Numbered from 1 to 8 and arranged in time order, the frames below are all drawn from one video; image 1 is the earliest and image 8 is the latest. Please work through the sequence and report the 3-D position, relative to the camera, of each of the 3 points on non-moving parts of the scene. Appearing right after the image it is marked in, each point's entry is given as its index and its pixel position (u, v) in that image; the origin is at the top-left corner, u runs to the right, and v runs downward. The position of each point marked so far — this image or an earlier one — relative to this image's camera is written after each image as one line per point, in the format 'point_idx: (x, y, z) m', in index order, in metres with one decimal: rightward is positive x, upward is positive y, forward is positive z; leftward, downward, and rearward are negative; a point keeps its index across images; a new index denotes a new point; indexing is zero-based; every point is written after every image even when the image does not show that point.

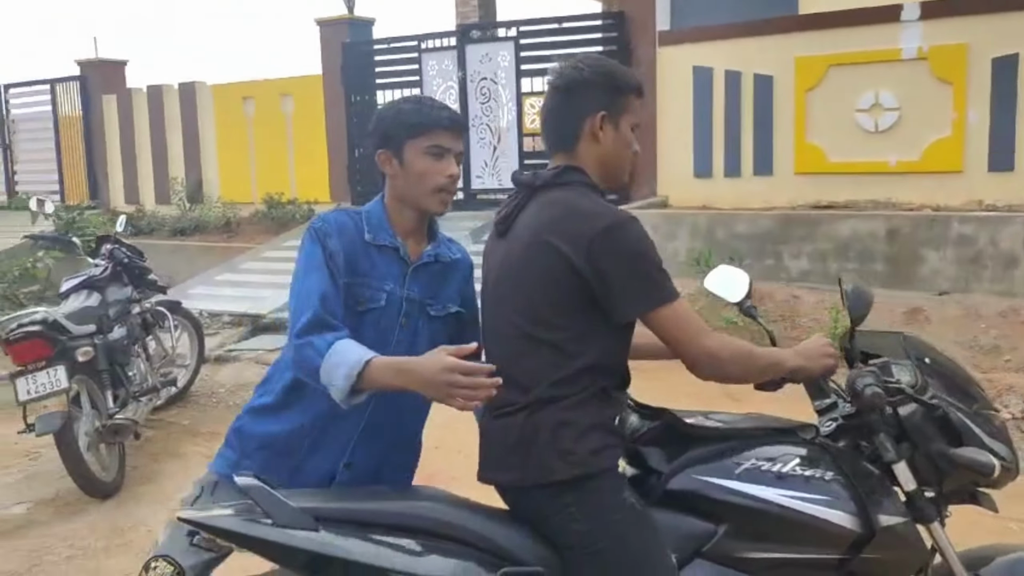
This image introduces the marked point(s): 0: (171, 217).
0: (-3.8, +0.8, +10.5) m
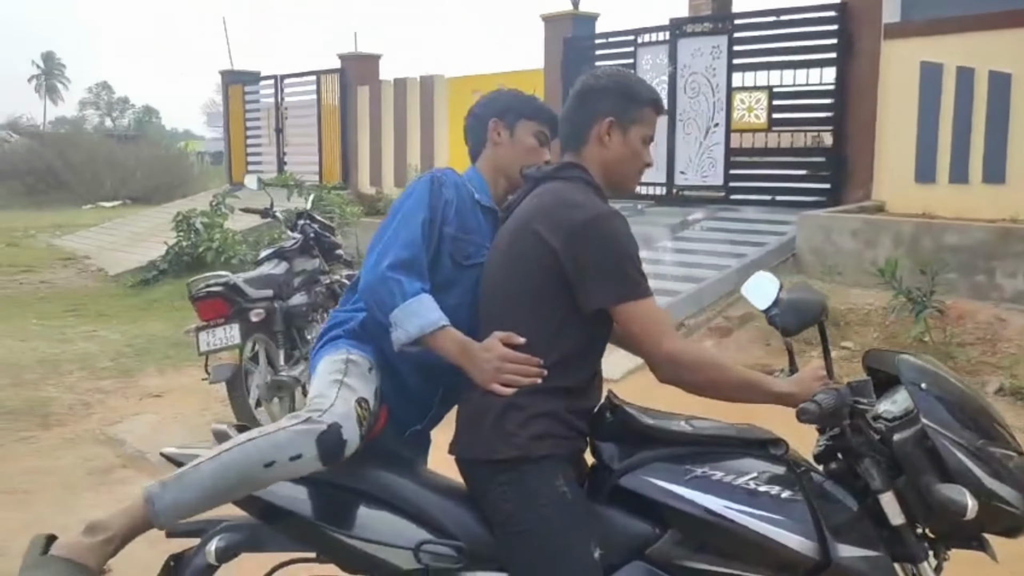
0: (-1.3, +1.1, +11.2) m
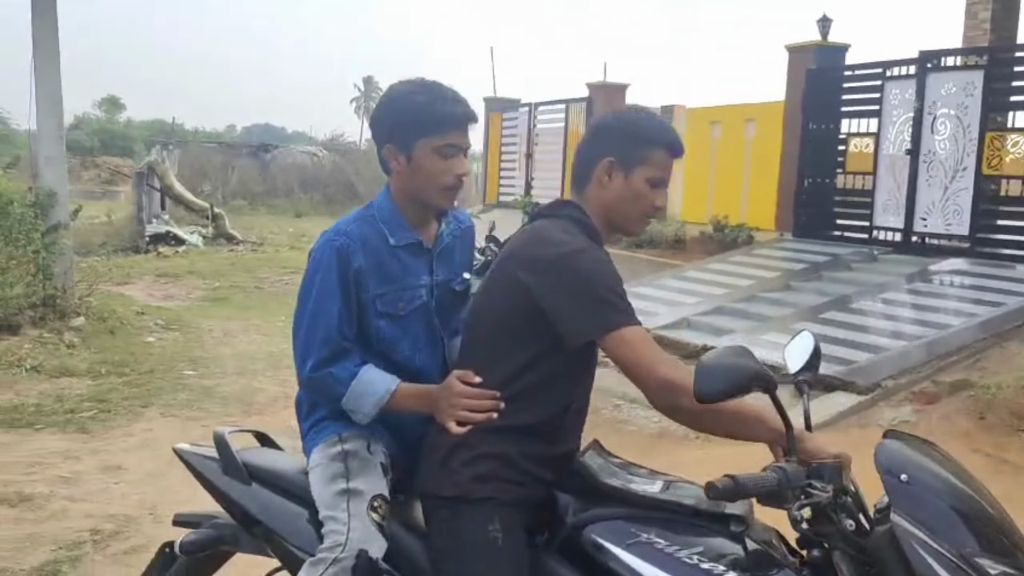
0: (+1.5, +0.7, +11.2) m
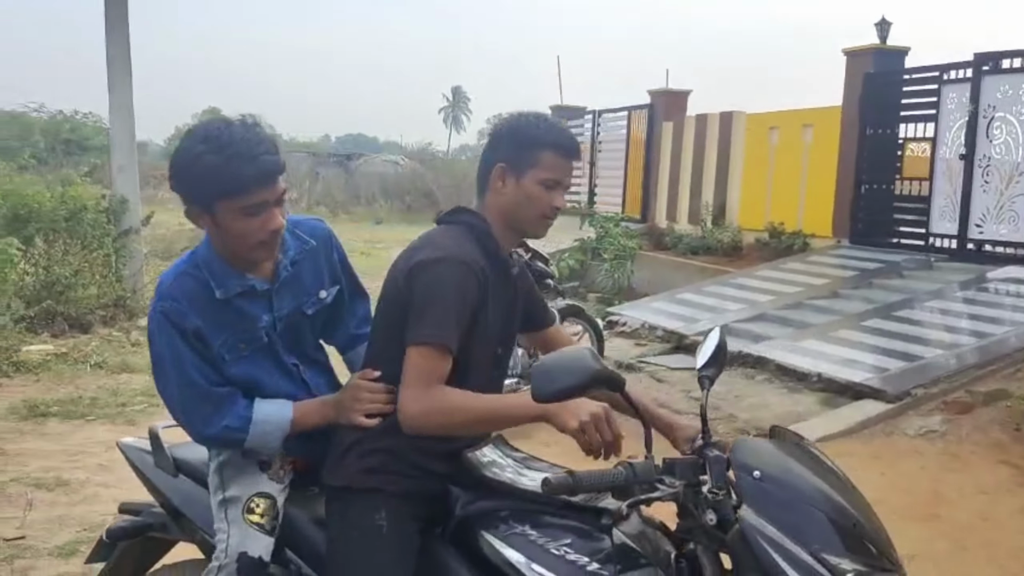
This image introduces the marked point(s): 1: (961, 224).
0: (+2.1, +0.6, +11.1) m
1: (+3.9, +0.5, +8.1) m
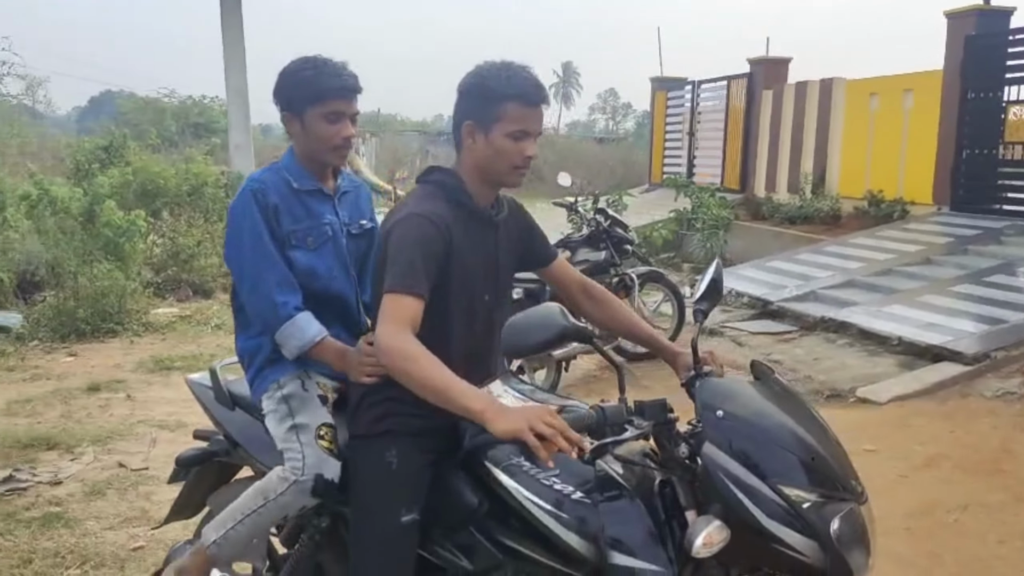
0: (+3.3, +1.0, +11.1) m
1: (+4.7, +0.8, +7.9) m
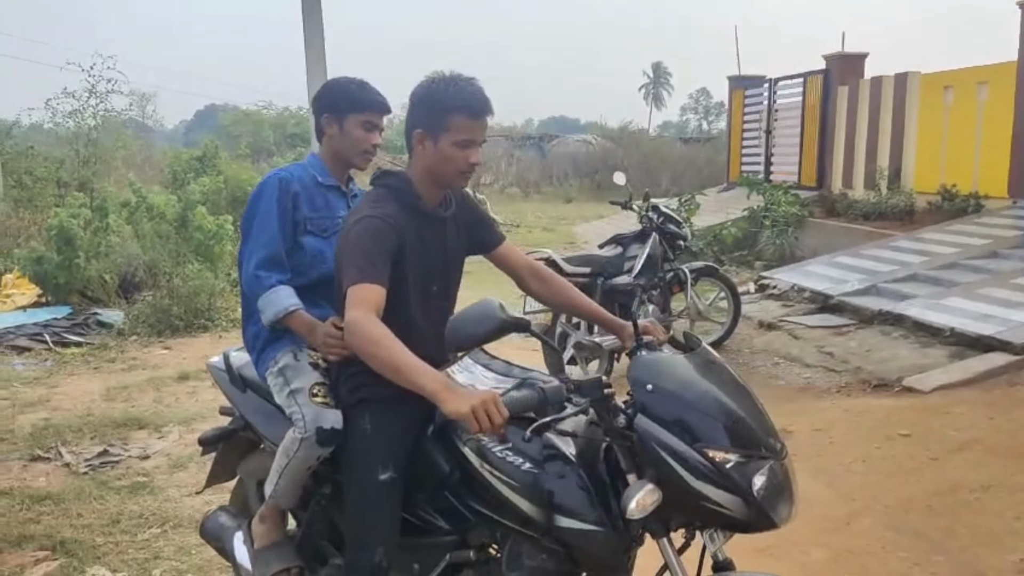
0: (+4.1, +1.0, +11.0) m
1: (+5.2, +0.9, +7.7) m
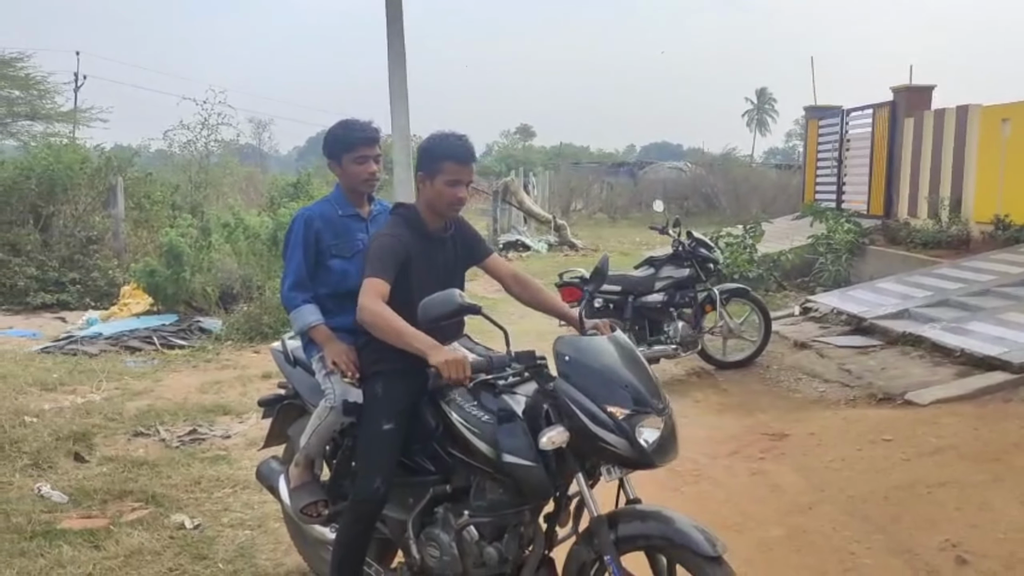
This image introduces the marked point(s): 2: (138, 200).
0: (+4.9, +0.7, +11.3) m
1: (+5.6, +0.6, +7.8) m
2: (-5.2, +1.2, +13.1) m
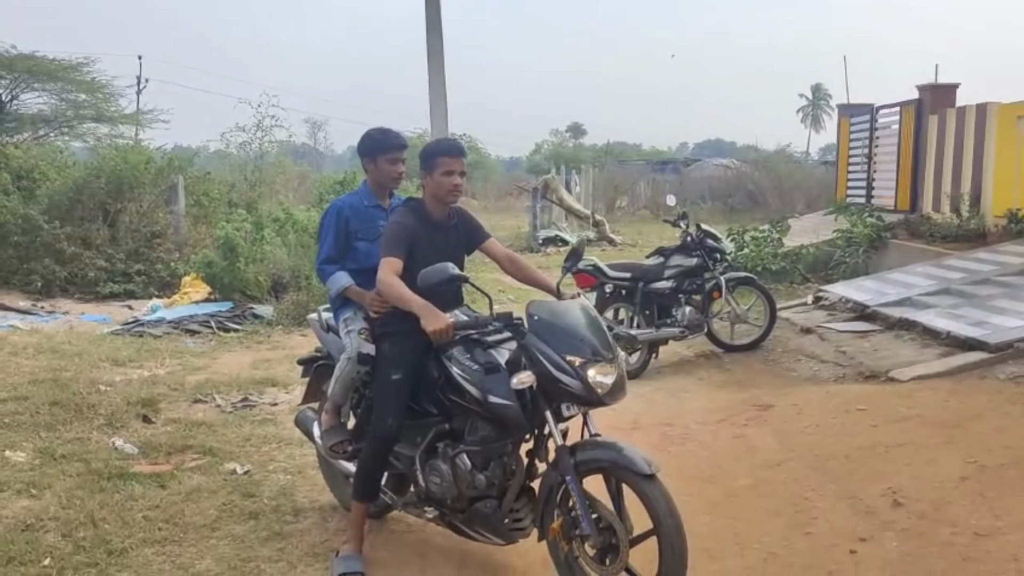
0: (+5.3, +0.8, +11.7) m
1: (+5.8, +0.7, +8.2) m
2: (-4.7, +1.3, +14.0) m
